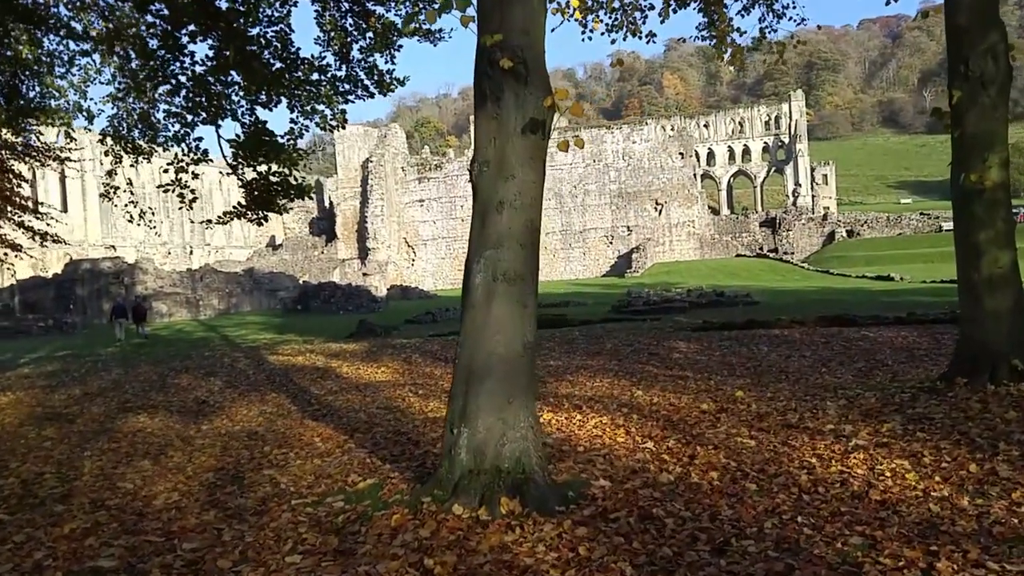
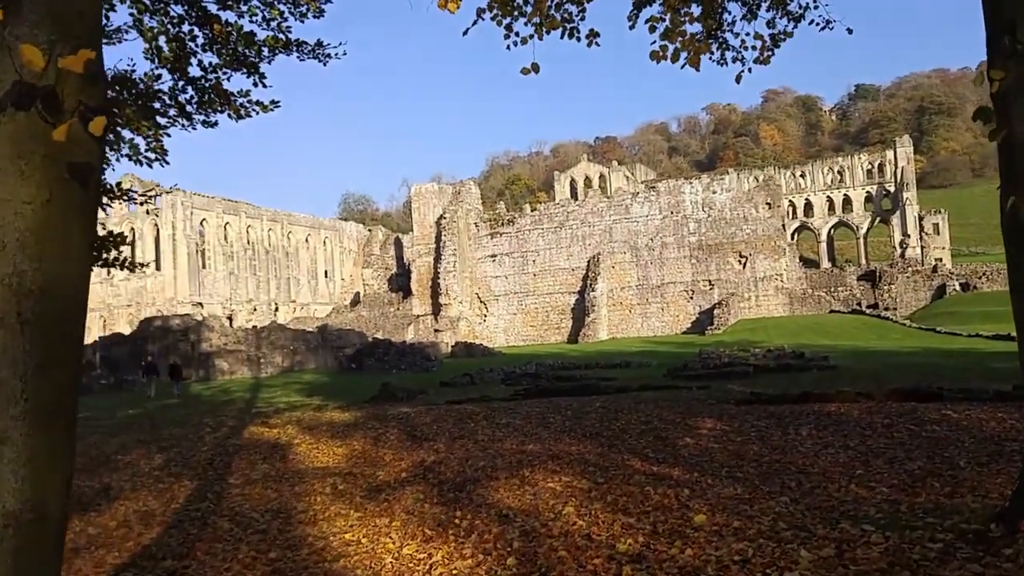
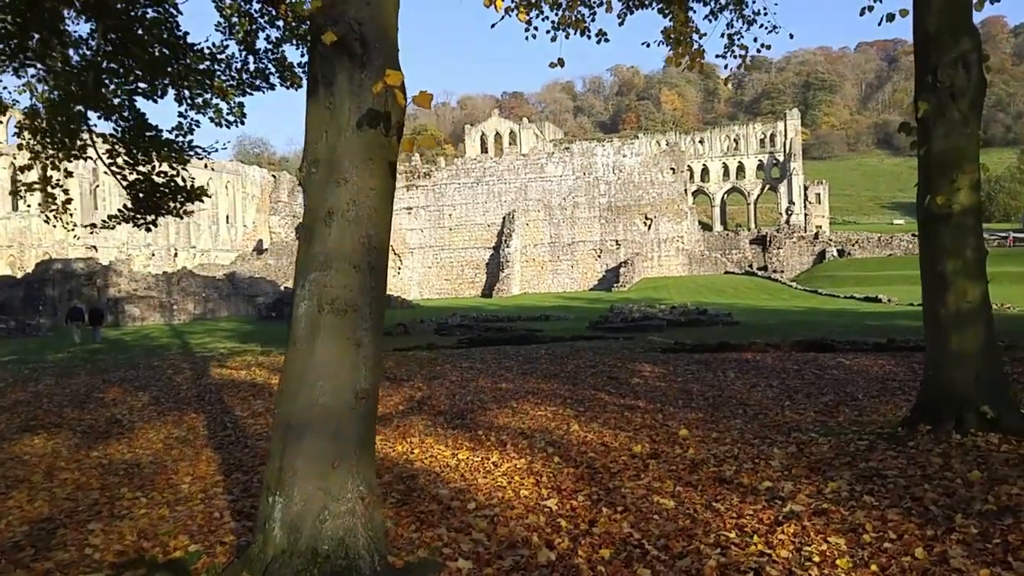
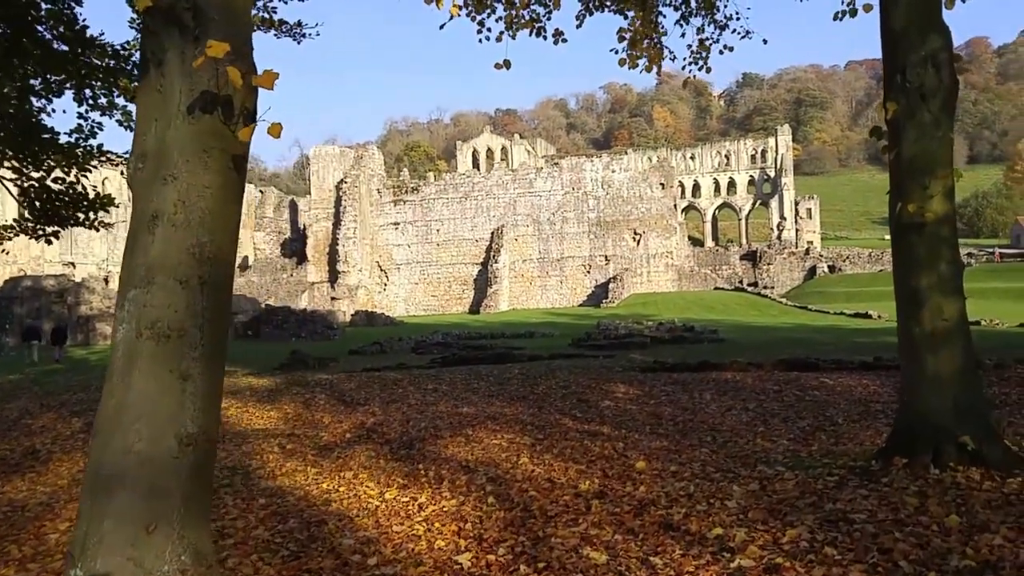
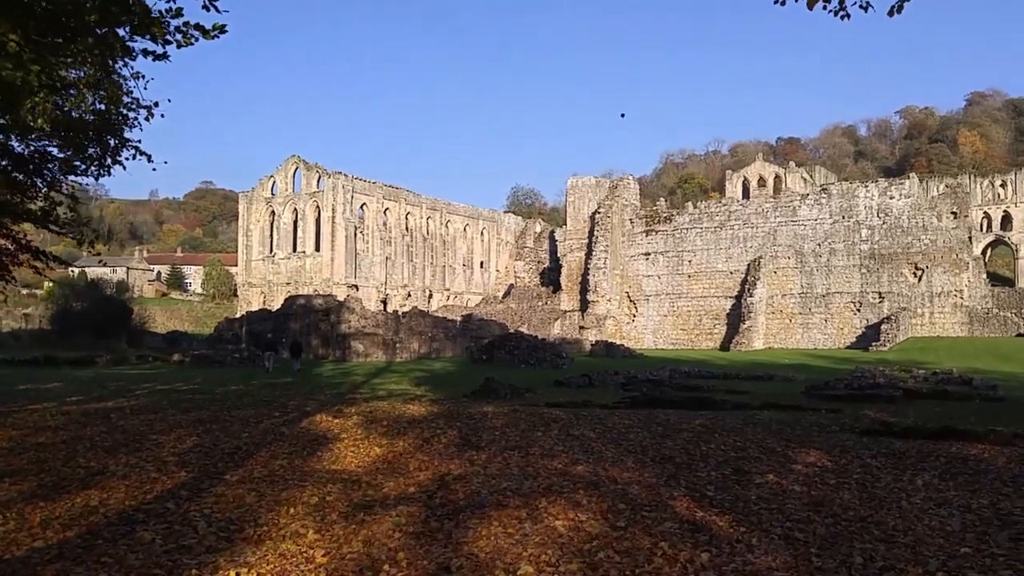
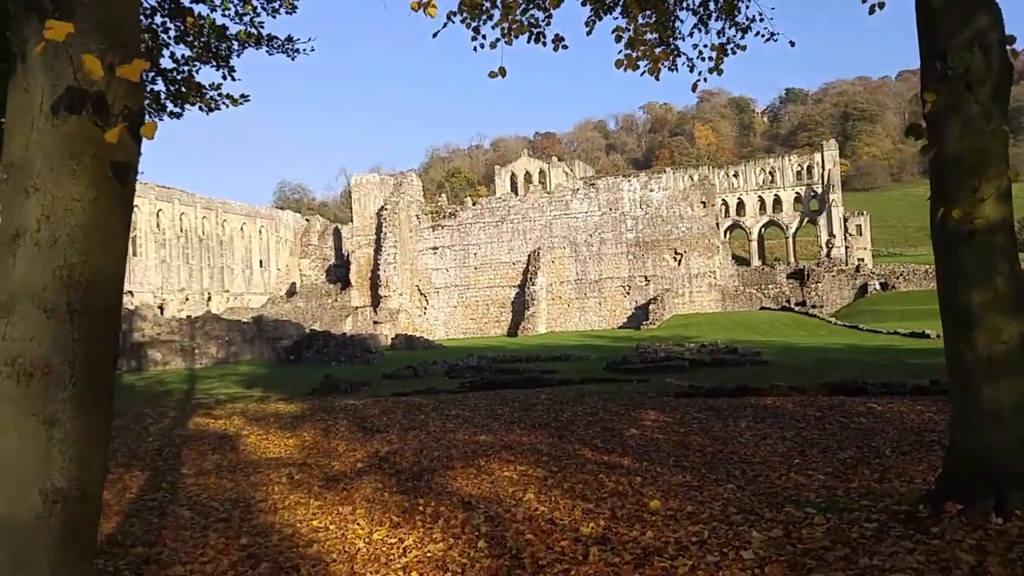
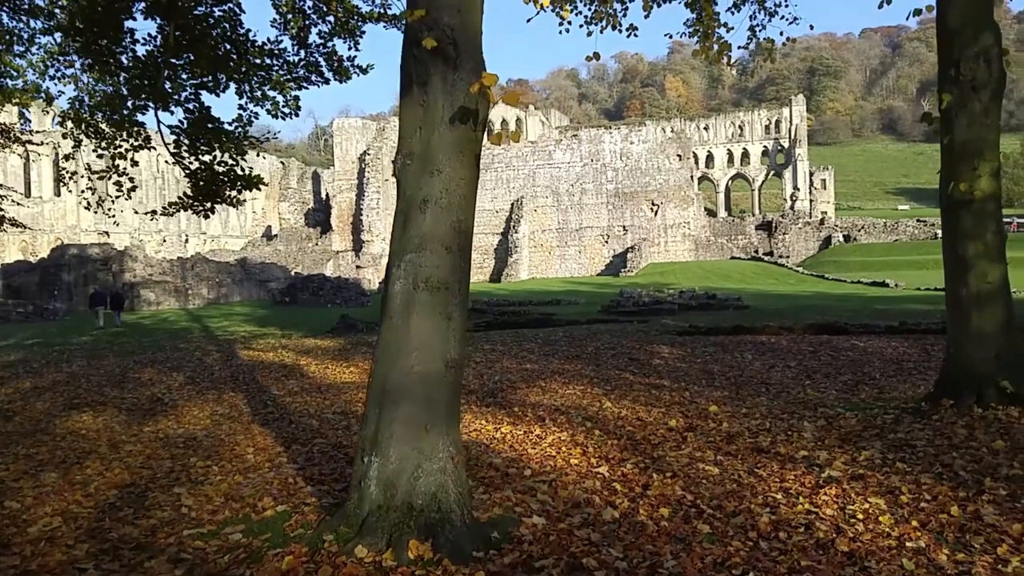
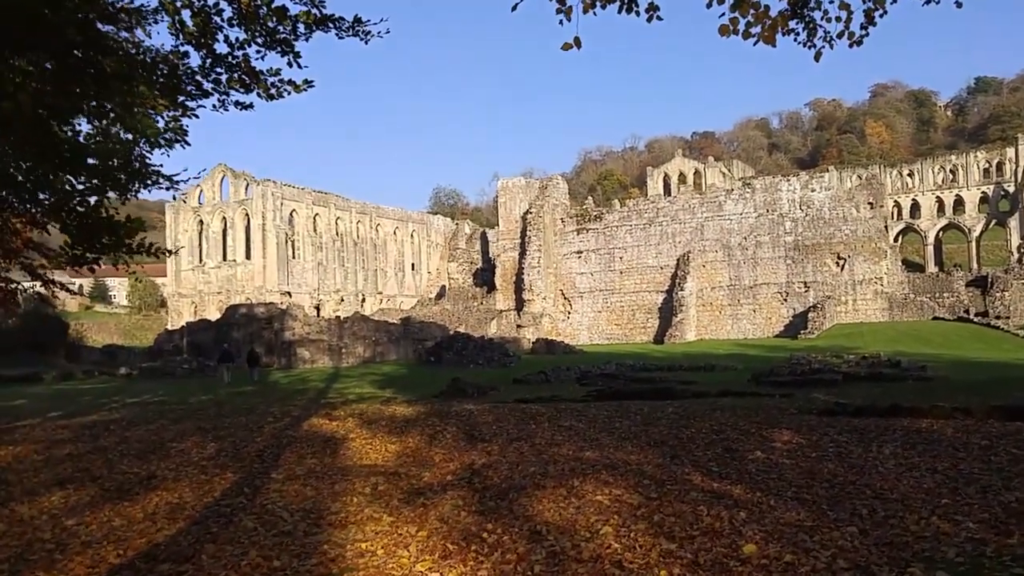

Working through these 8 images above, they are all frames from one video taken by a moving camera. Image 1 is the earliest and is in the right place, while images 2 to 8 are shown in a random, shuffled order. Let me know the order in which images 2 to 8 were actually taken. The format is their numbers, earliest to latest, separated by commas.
7, 3, 4, 6, 2, 8, 5
